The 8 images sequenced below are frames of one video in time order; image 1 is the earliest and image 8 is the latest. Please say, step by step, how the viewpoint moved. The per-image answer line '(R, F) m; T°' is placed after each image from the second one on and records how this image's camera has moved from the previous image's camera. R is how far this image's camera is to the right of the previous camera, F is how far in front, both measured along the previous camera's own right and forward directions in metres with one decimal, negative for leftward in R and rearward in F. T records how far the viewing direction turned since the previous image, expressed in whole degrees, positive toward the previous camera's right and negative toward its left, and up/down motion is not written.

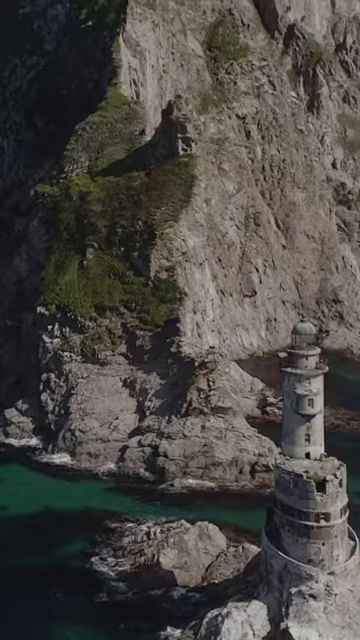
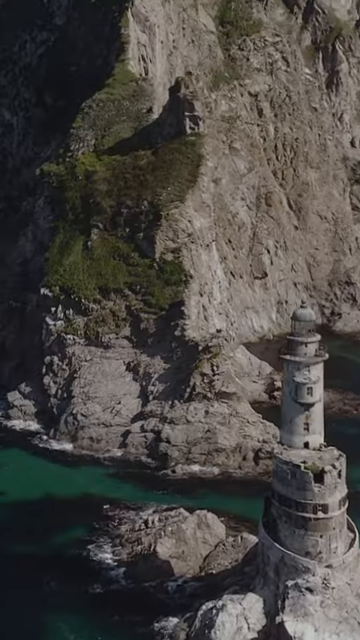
(+0.5, +0.8) m; -1°
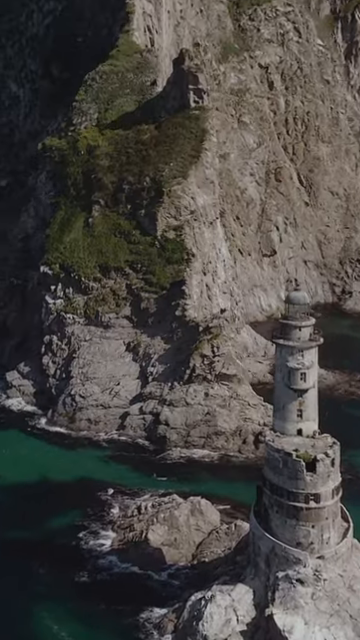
(+0.6, +0.8) m; -1°
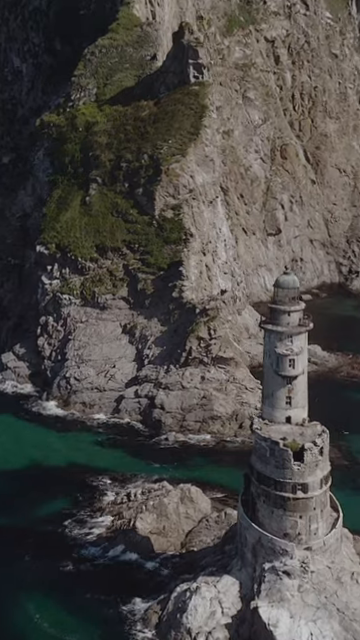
(+0.6, +0.7) m; 0°
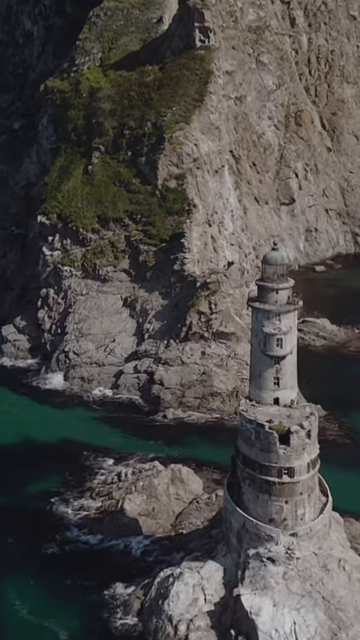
(+0.9, +0.8) m; -1°
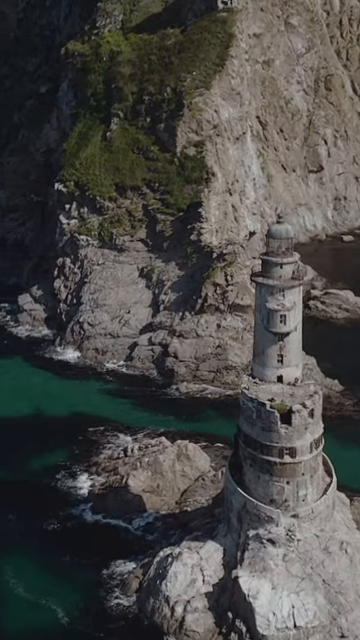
(+0.6, +0.7) m; -2°
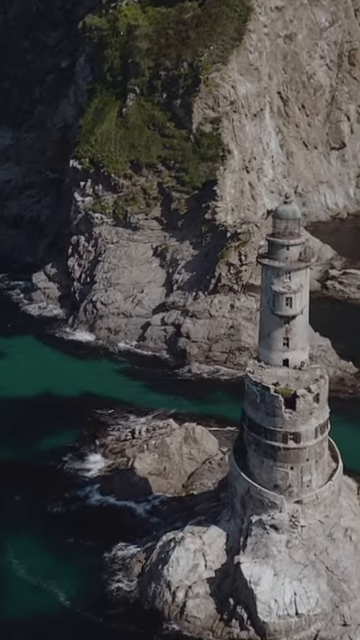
(+0.3, +0.3) m; -2°
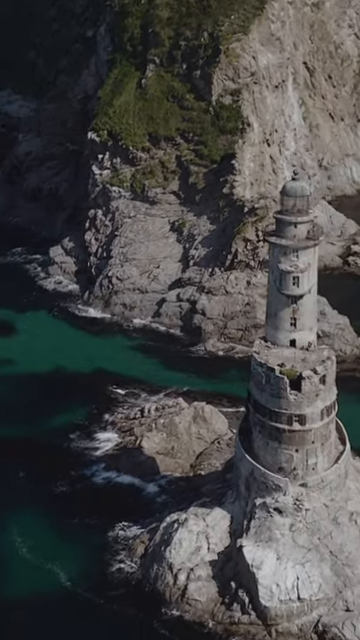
(+0.4, +0.3) m; -2°
